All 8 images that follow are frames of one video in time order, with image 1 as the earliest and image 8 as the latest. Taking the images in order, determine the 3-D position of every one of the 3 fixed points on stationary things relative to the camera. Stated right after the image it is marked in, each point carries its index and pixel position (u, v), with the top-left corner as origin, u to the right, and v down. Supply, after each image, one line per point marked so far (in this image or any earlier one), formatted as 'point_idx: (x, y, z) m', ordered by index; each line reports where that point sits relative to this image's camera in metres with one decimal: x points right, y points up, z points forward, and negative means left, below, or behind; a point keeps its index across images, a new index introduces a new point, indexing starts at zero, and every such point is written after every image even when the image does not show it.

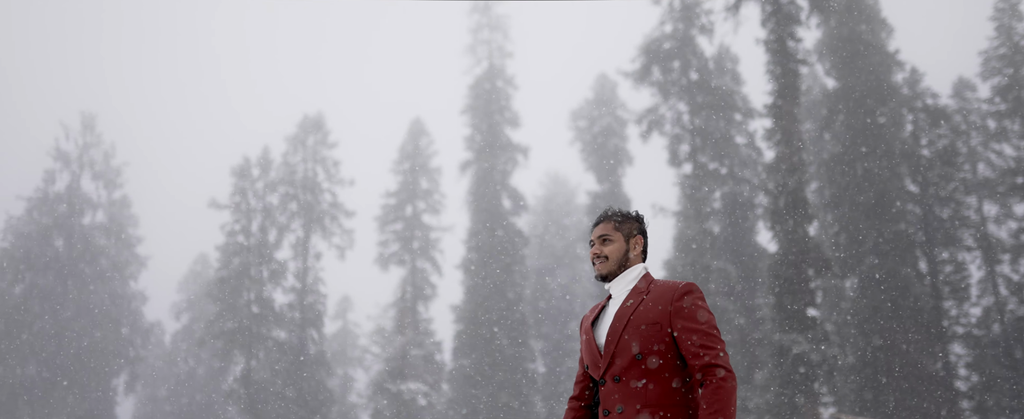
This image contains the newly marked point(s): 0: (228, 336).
0: (-7.5, -3.3, +17.7) m
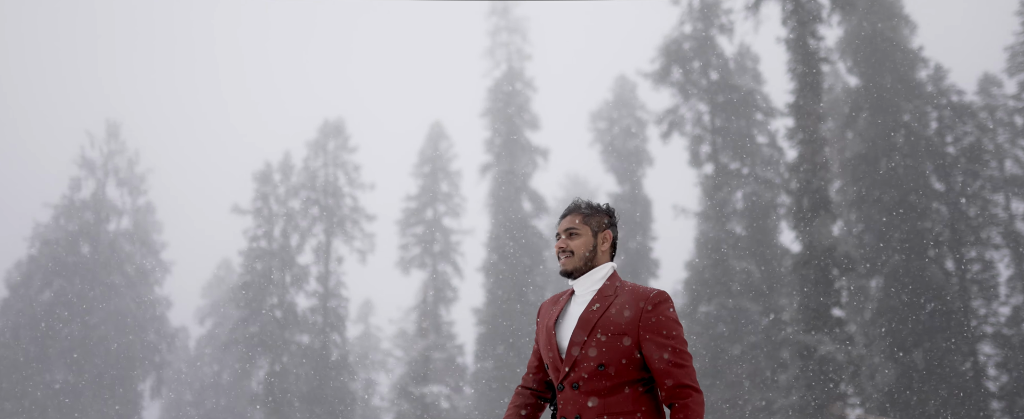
0: (-7.0, -3.5, +17.9) m
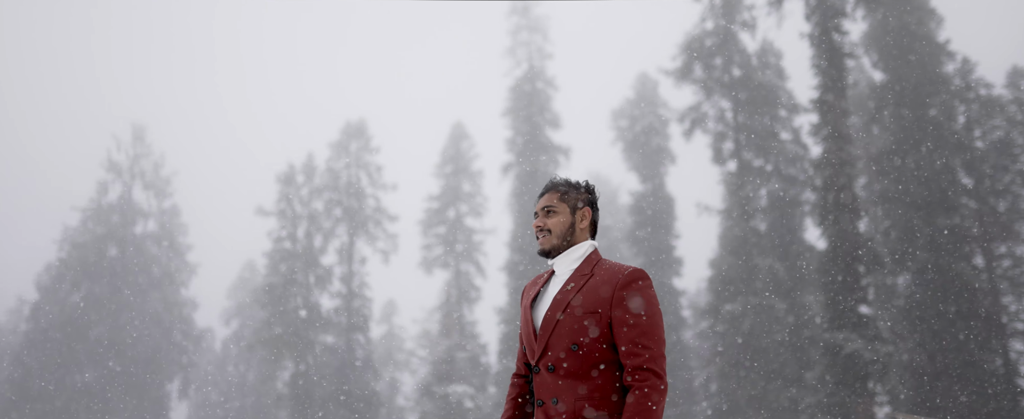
0: (-6.3, -3.5, +18.0) m
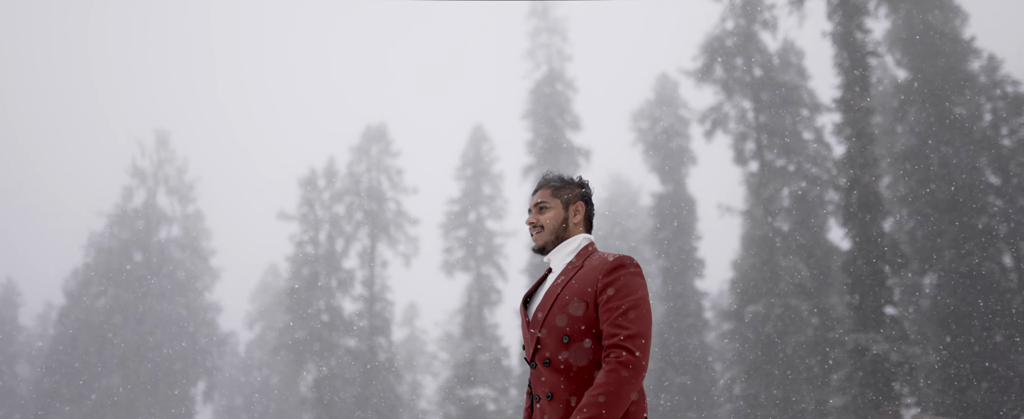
0: (-5.7, -3.6, +18.1) m
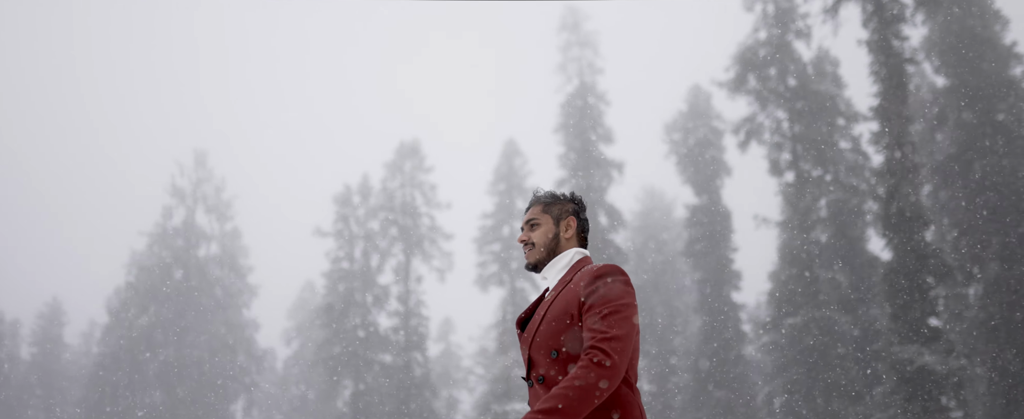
0: (-4.8, -4.1, +18.2) m
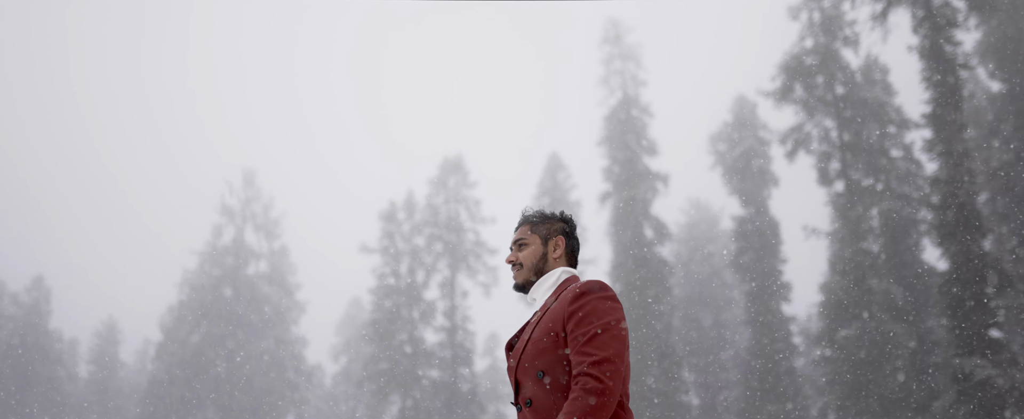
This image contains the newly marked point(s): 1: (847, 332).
0: (-3.5, -4.5, +18.2) m
1: (+8.5, -3.1, +17.1) m
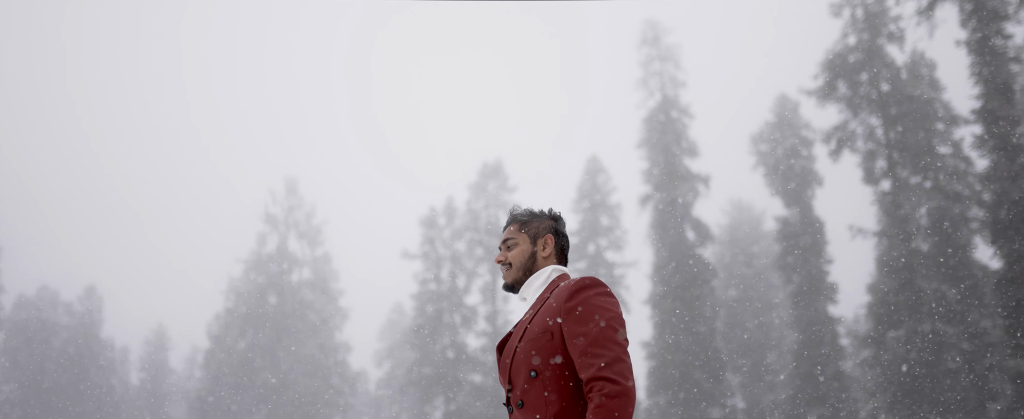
0: (-2.3, -4.7, +18.3) m
1: (+9.6, -3.1, +16.8) m
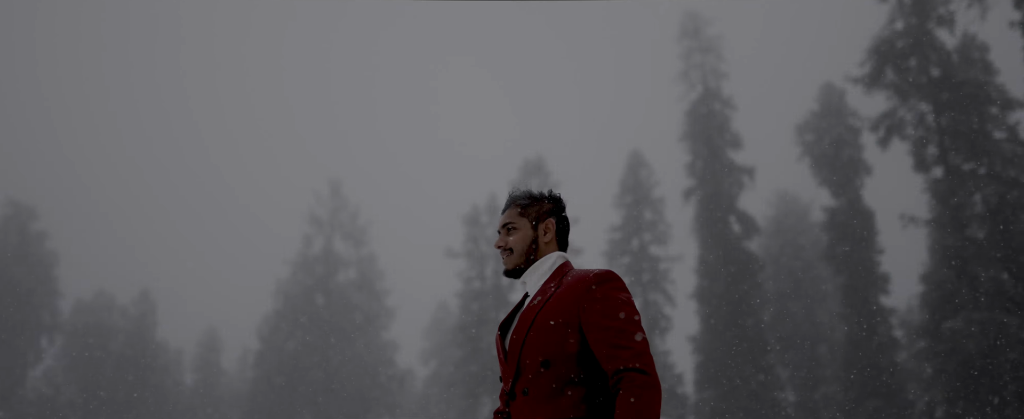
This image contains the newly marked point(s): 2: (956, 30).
0: (-1.0, -4.7, +18.4) m
1: (+10.8, -2.8, +16.4) m
2: (+11.9, +4.8, +18.1) m
